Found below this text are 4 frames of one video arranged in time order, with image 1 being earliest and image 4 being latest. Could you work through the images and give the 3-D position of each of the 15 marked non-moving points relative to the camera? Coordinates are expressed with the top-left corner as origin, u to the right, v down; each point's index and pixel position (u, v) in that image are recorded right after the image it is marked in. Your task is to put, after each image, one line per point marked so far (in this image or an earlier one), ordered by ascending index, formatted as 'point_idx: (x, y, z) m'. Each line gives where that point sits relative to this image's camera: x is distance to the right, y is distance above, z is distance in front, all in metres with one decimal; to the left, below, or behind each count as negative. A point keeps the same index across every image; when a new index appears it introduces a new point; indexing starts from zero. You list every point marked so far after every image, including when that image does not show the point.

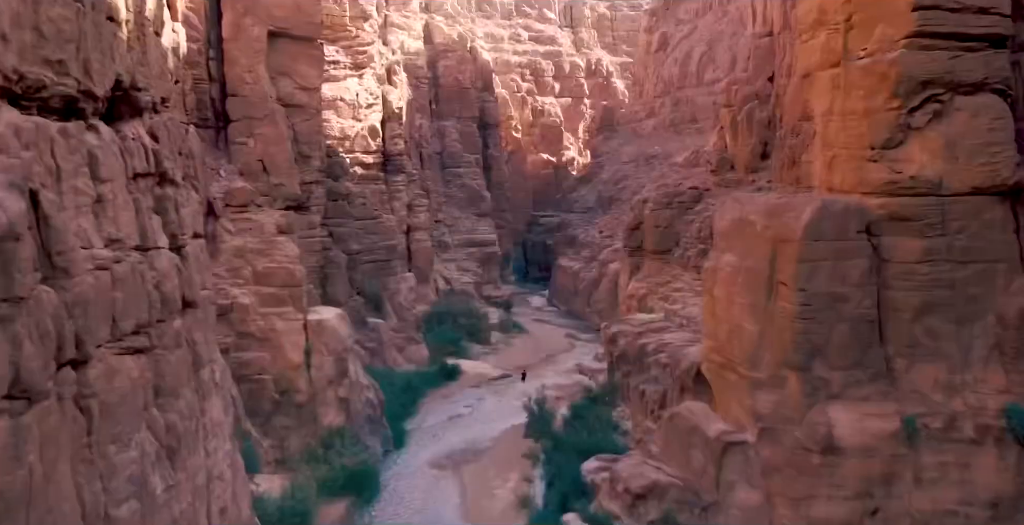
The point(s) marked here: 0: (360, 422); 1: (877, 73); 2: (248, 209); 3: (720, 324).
0: (-2.2, -2.3, +9.9) m
1: (+3.6, +1.9, +6.9) m
2: (-3.8, +0.8, +10.0) m
3: (+2.3, -0.7, +7.9) m
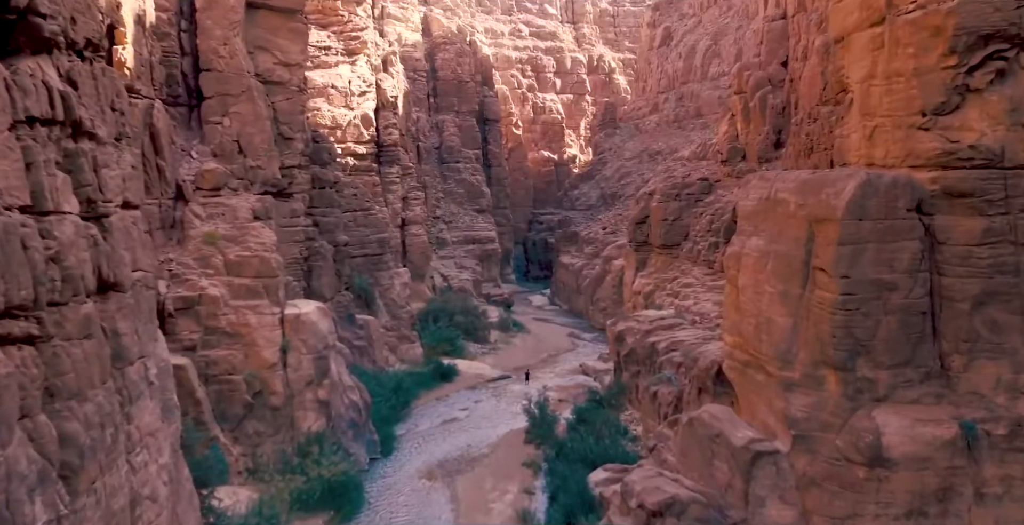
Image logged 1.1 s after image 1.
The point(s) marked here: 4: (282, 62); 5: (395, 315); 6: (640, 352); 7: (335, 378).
0: (-2.2, -2.1, +9.0) m
1: (+3.6, +2.0, +6.0) m
2: (-3.8, +0.9, +9.1) m
3: (+2.3, -0.5, +7.0) m
4: (-3.4, +3.0, +10.4) m
5: (-2.6, -1.1, +15.2) m
6: (+2.0, -1.4, +10.9) m
7: (-2.3, -1.5, +9.0) m
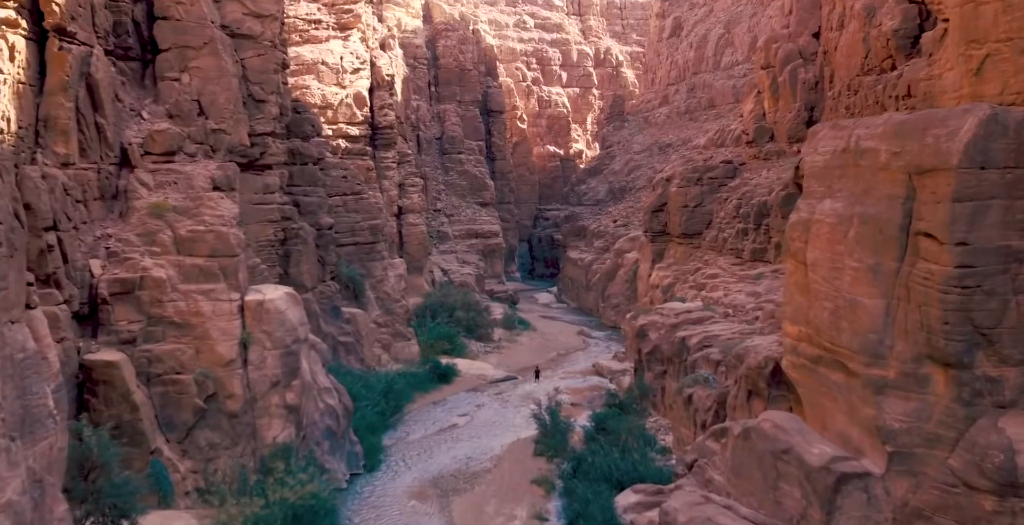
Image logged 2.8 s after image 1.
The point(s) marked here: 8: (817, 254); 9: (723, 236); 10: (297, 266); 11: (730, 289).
0: (-2.1, -1.9, +7.6) m
1: (+3.6, +2.2, +4.5) m
2: (-3.7, +1.1, +7.7) m
3: (+2.4, -0.3, +5.6) m
4: (-3.3, +3.2, +9.0) m
5: (-2.4, -0.9, +13.8) m
6: (+2.1, -1.2, +9.5) m
7: (-2.2, -1.3, +7.5) m
8: (+2.4, +0.1, +5.6) m
9: (+4.3, +0.5, +14.4) m
10: (-3.0, -0.1, +10.0) m
11: (+3.6, -0.4, +11.5) m
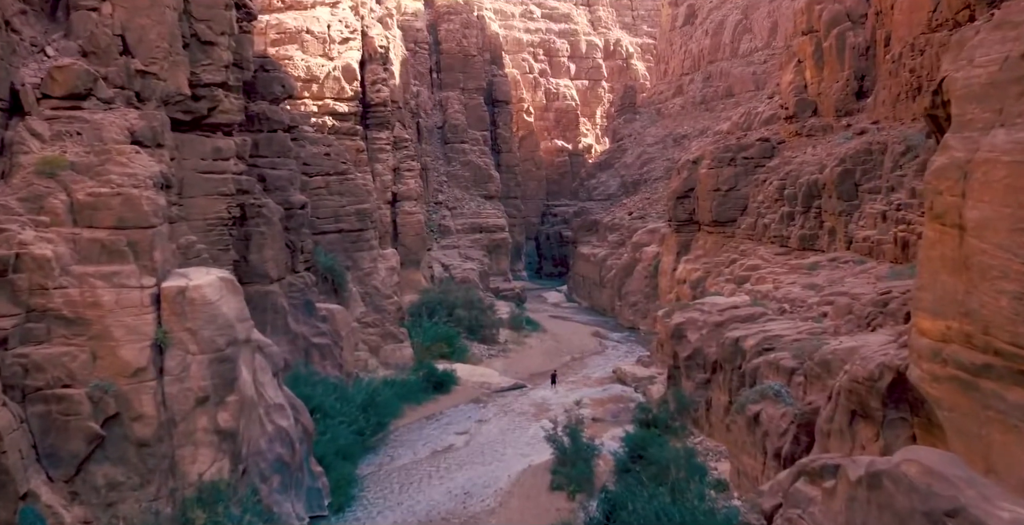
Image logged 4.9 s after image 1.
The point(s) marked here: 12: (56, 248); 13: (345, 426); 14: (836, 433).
0: (-2.0, -1.7, +5.8) m
1: (+3.7, +2.4, +2.7) m
2: (-3.6, +1.3, +5.9) m
3: (+2.5, -0.1, +3.7) m
4: (-3.2, +3.4, +7.3) m
5: (-2.3, -0.8, +12.0) m
6: (+2.2, -1.0, +7.7) m
7: (-2.1, -1.1, +5.7) m
8: (+2.5, +0.3, +3.8) m
9: (+4.5, +0.7, +12.5) m
10: (-2.9, +0.1, +8.2) m
11: (+3.7, -0.3, +9.7) m
12: (-3.3, +0.1, +5.0) m
13: (-1.9, -1.8, +8.1) m
14: (+2.3, -1.2, +5.0) m
